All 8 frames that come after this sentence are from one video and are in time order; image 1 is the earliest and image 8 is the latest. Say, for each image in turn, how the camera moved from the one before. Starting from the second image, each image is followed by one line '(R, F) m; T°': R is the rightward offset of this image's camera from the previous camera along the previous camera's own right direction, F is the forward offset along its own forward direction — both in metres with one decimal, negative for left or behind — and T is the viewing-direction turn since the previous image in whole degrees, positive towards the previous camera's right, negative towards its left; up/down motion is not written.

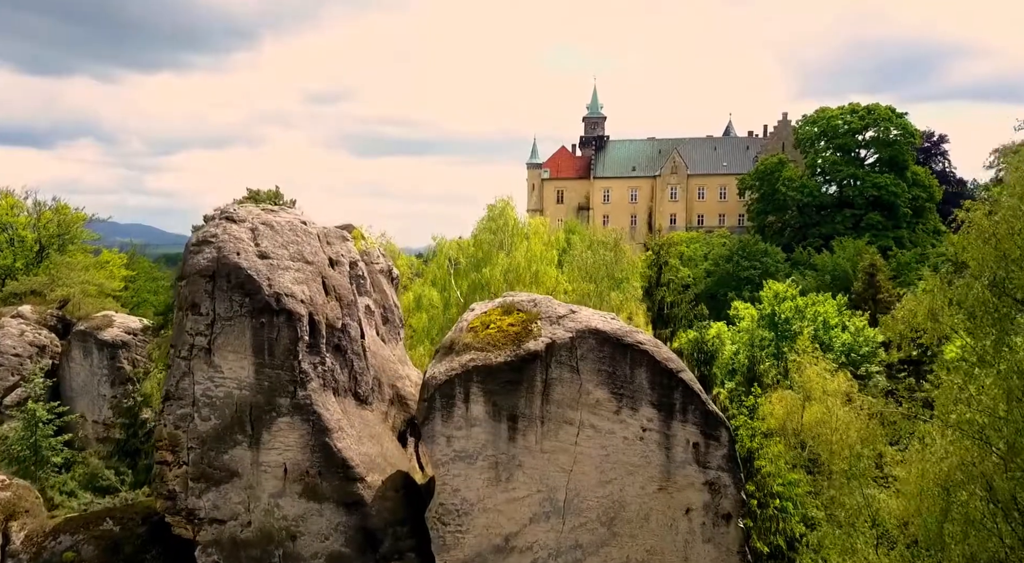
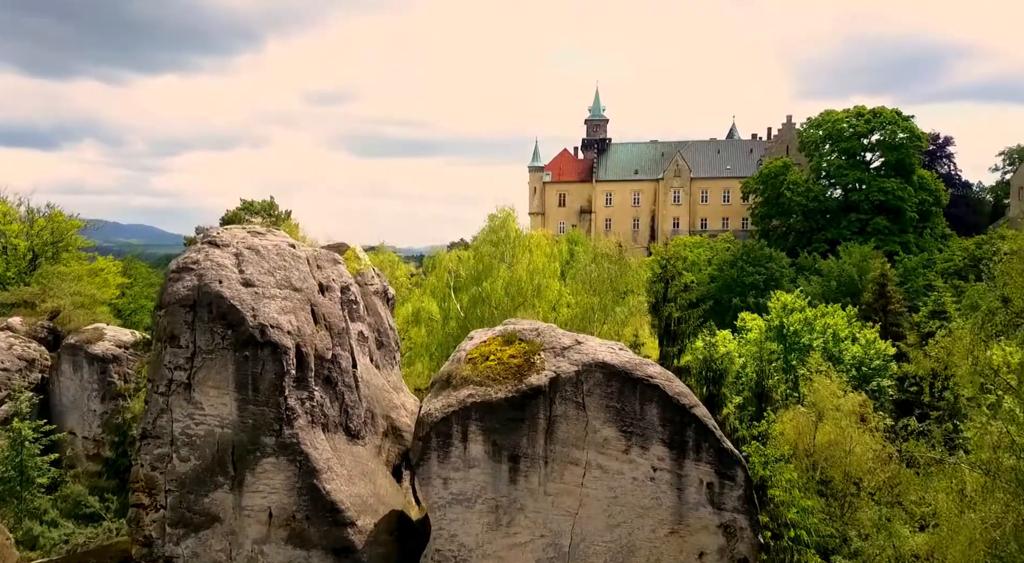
(0.0, +0.7) m; 0°
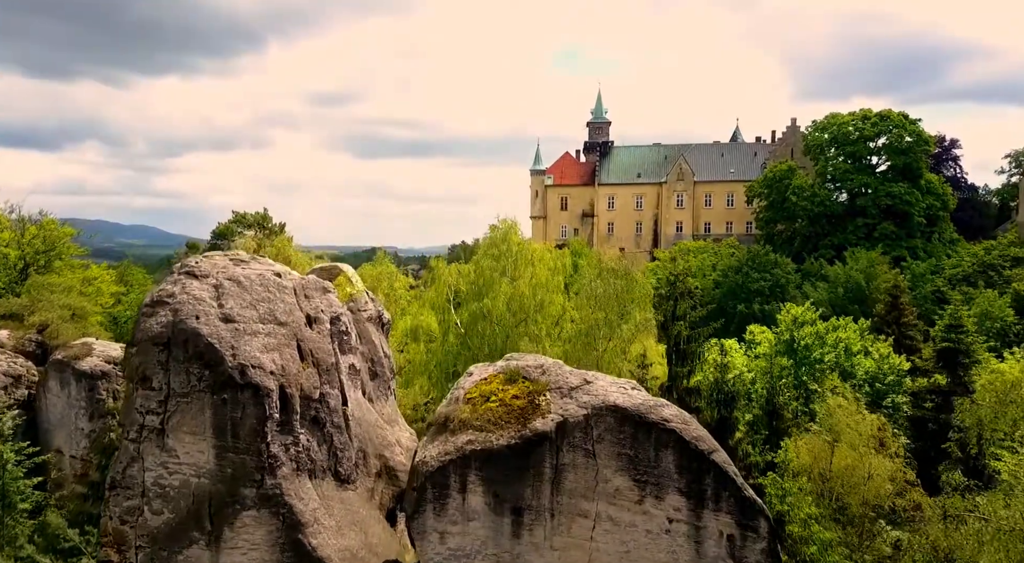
(0.0, +0.8) m; 0°
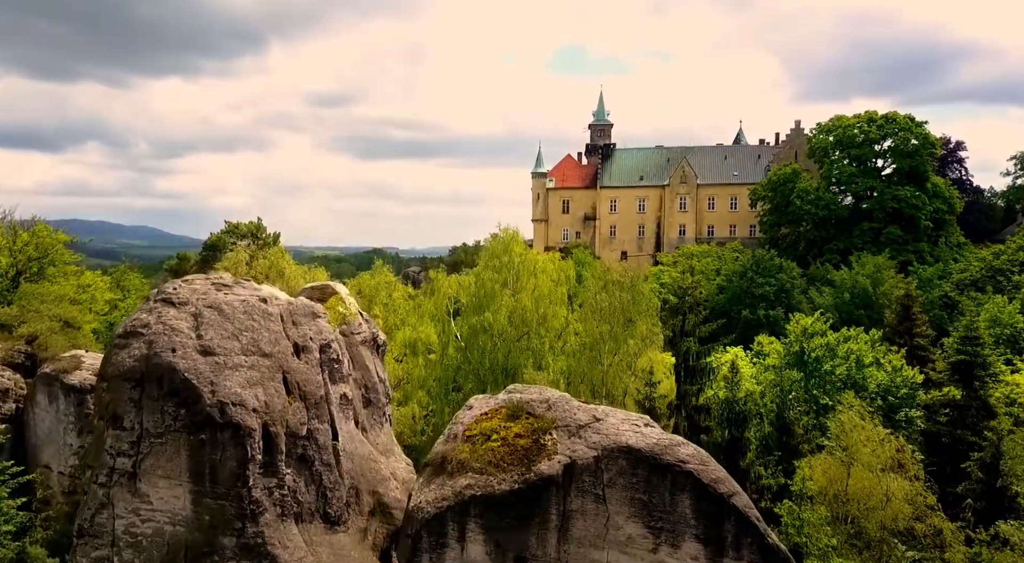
(0.0, +0.7) m; 0°
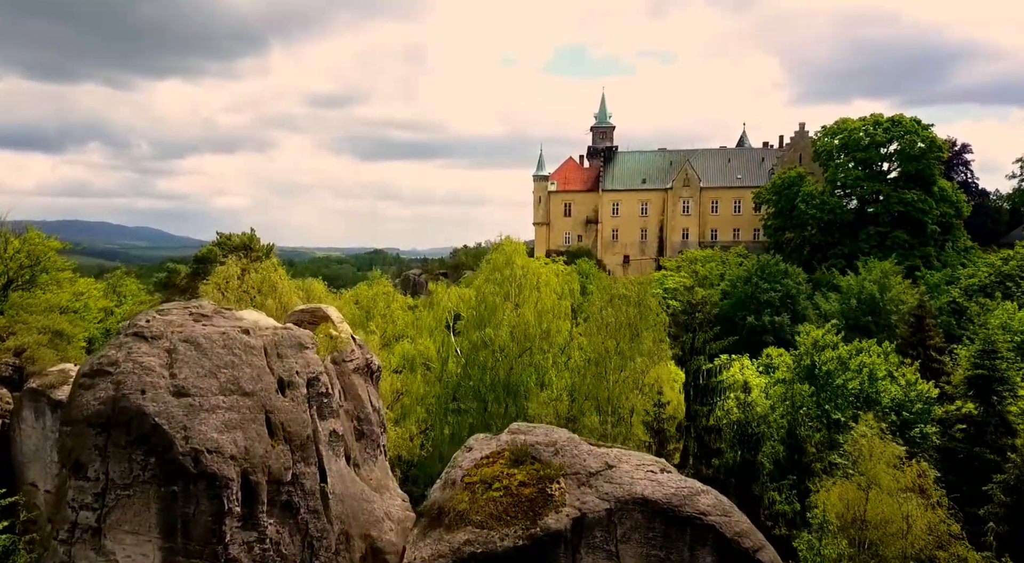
(0.0, +0.7) m; 0°
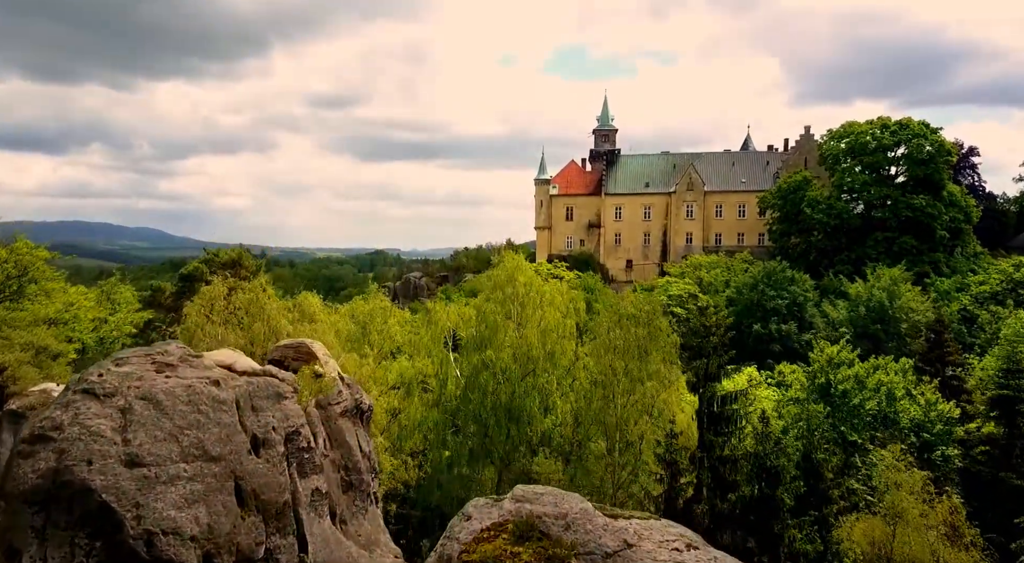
(0.0, +1.0) m; 0°
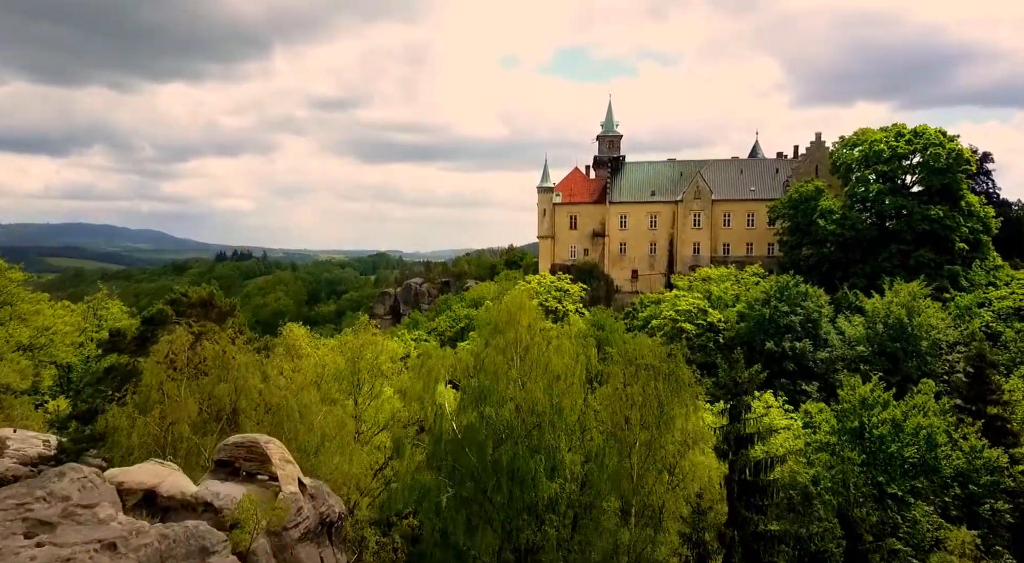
(0.0, +2.1) m; 0°
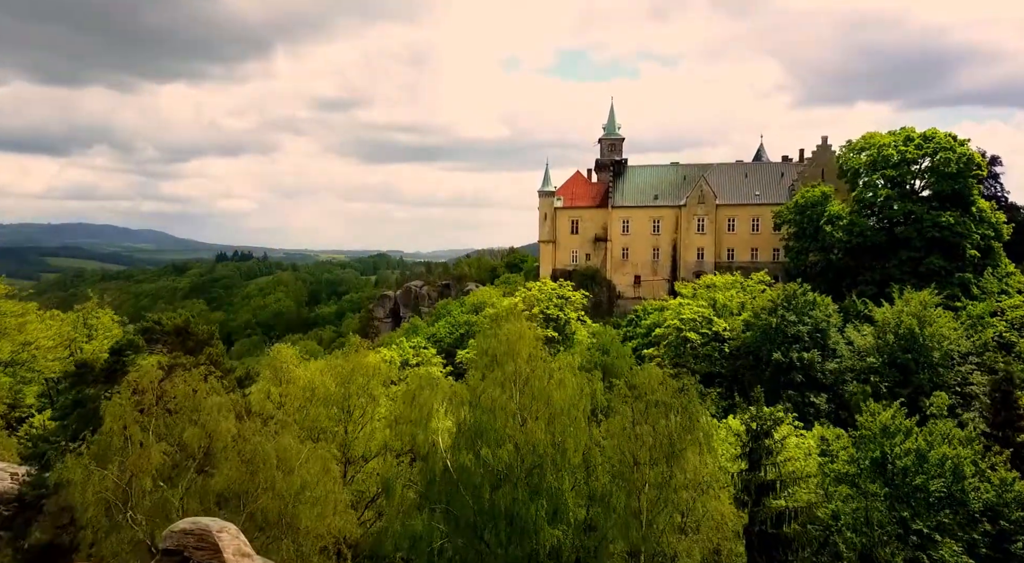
(0.0, +1.3) m; 0°
